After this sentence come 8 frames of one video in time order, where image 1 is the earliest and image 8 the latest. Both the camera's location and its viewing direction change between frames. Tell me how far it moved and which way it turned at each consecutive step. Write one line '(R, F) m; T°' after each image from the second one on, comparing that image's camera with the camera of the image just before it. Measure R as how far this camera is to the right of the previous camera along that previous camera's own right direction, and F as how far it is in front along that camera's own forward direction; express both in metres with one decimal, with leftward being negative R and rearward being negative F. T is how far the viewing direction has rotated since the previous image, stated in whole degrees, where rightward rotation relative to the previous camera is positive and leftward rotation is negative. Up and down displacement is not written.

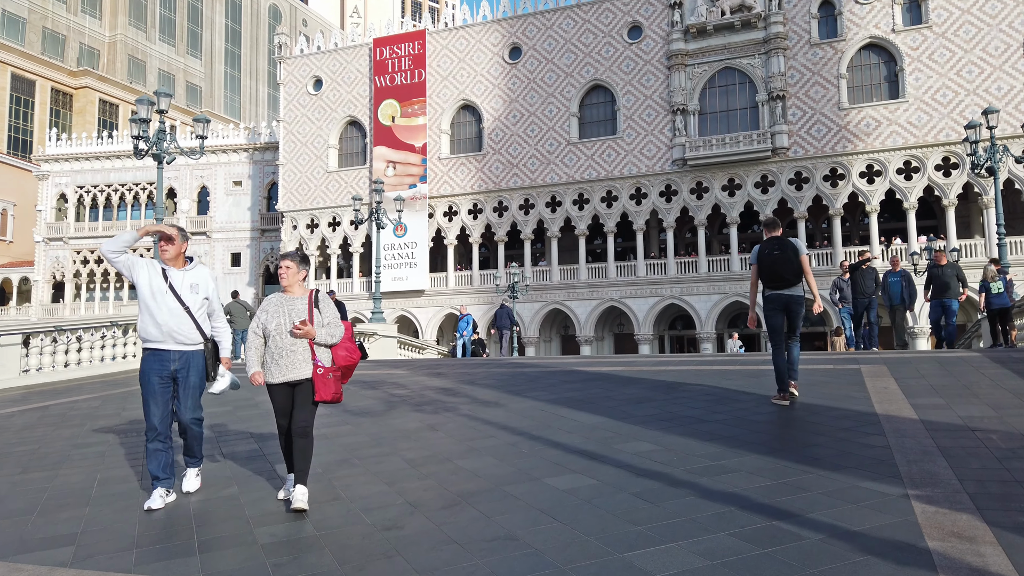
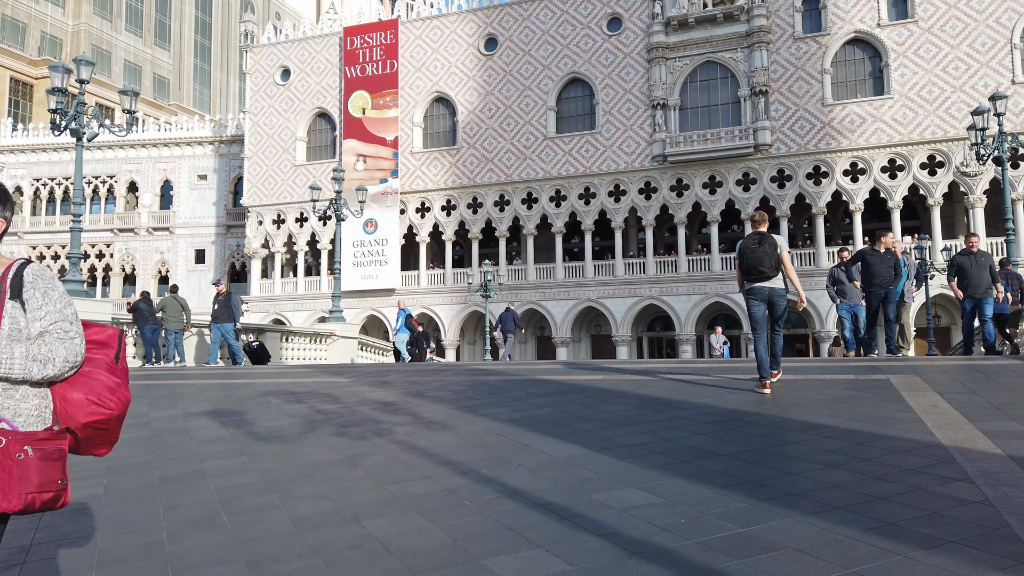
(+0.1, +1.1) m; +2°
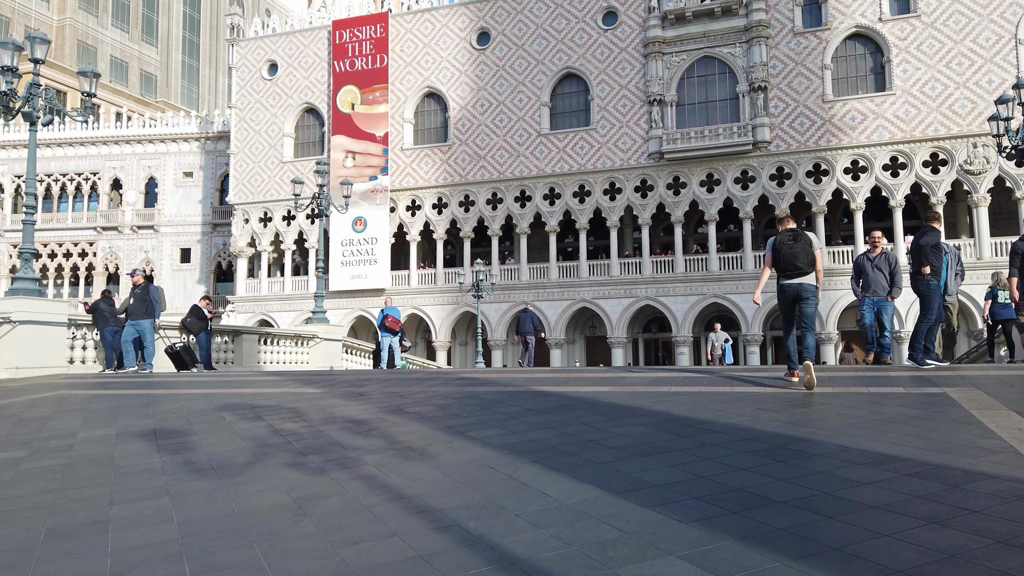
(0.0, +0.7) m; +1°
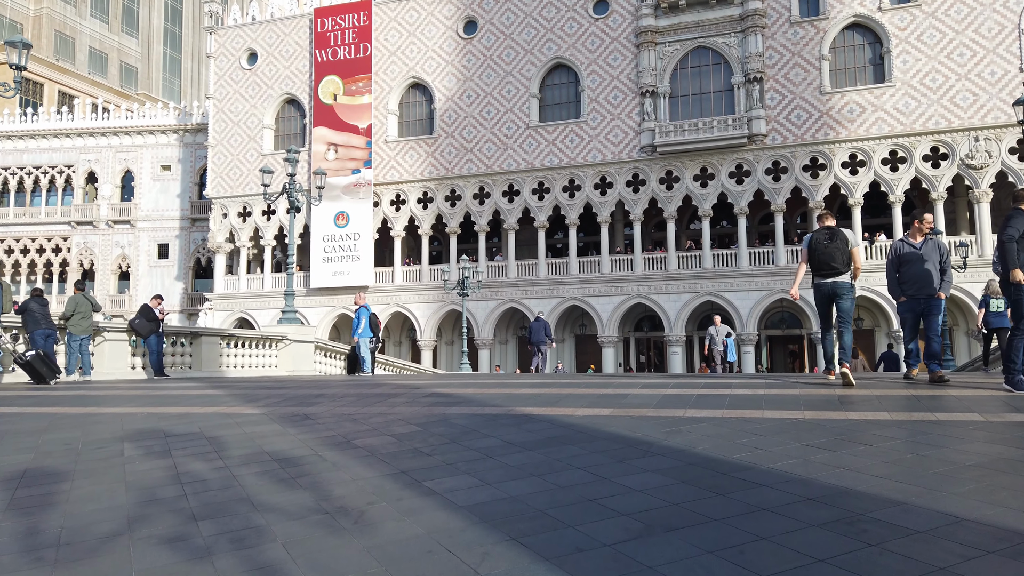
(+0.1, +0.9) m; +1°
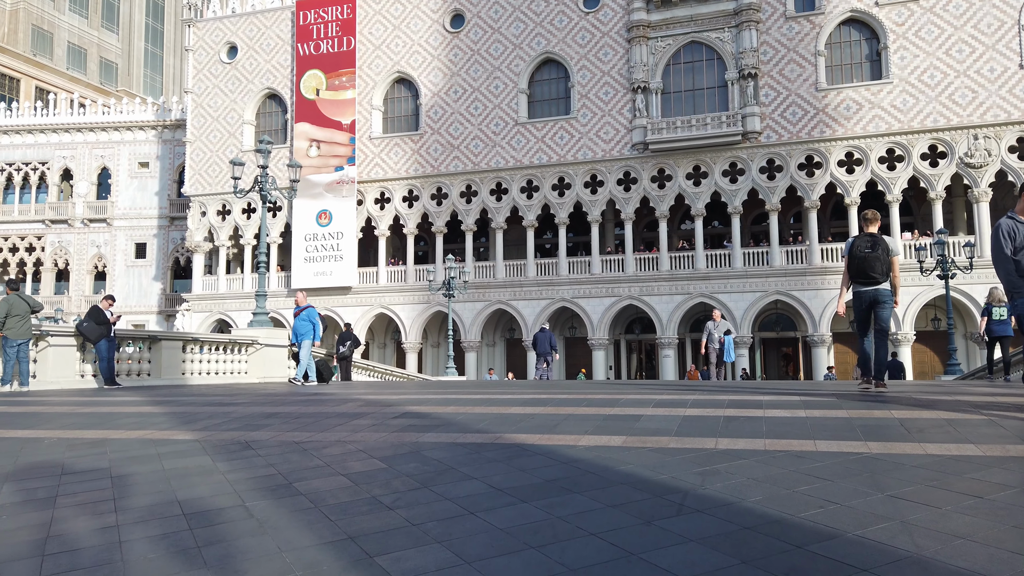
(0.0, +0.8) m; +1°
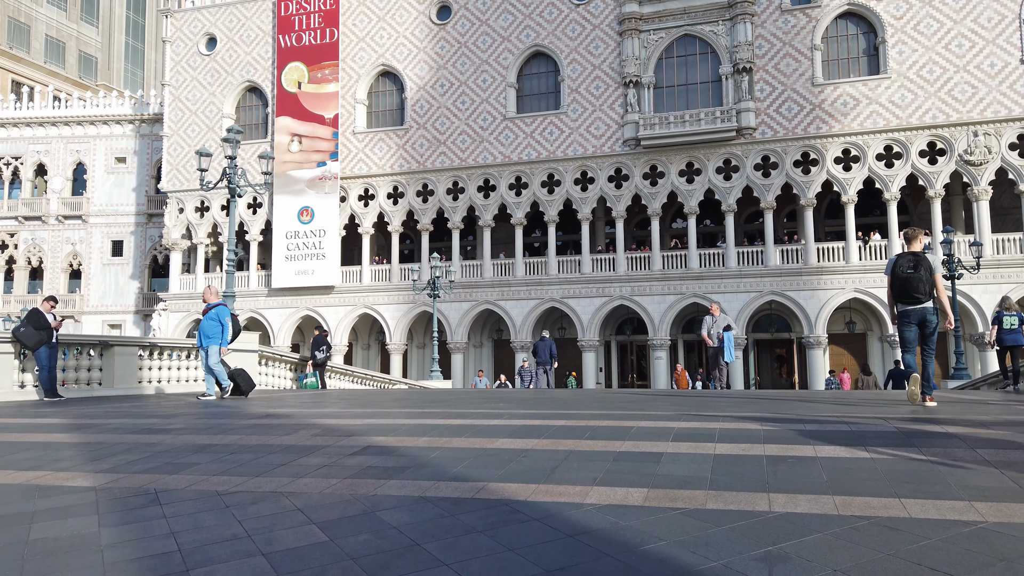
(0.0, +0.8) m; +1°
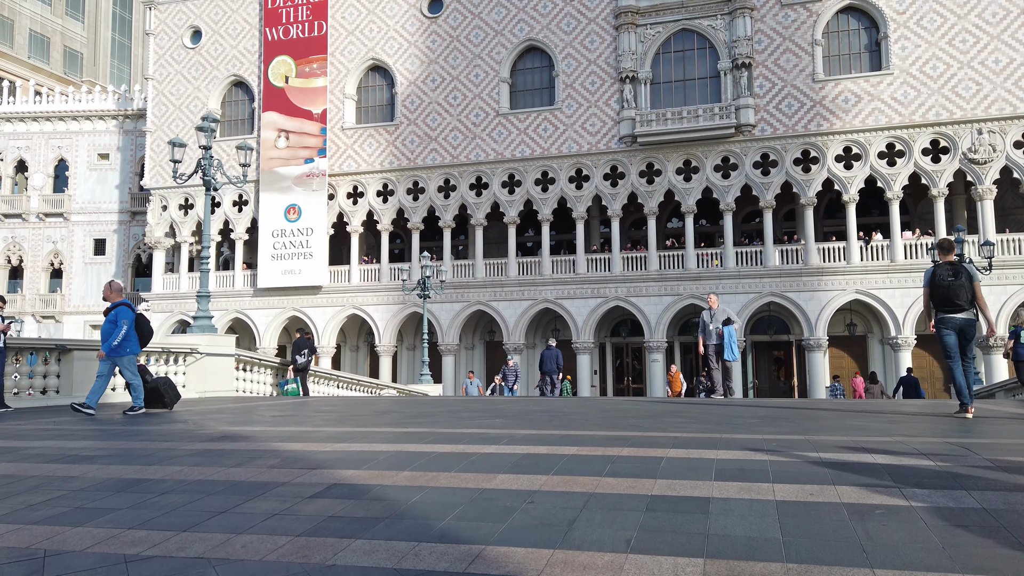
(0.0, +0.7) m; +1°
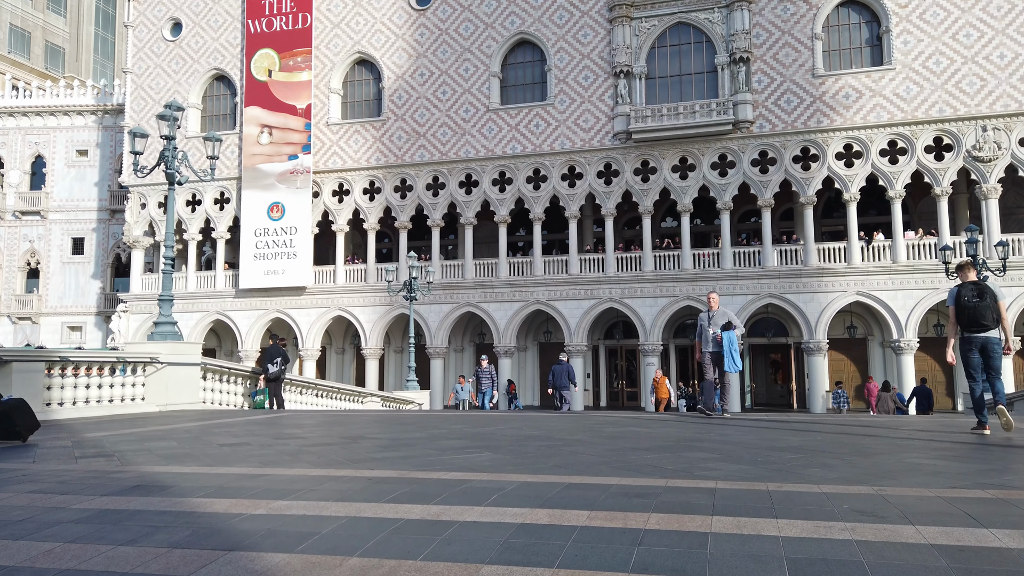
(0.0, +0.8) m; +1°
